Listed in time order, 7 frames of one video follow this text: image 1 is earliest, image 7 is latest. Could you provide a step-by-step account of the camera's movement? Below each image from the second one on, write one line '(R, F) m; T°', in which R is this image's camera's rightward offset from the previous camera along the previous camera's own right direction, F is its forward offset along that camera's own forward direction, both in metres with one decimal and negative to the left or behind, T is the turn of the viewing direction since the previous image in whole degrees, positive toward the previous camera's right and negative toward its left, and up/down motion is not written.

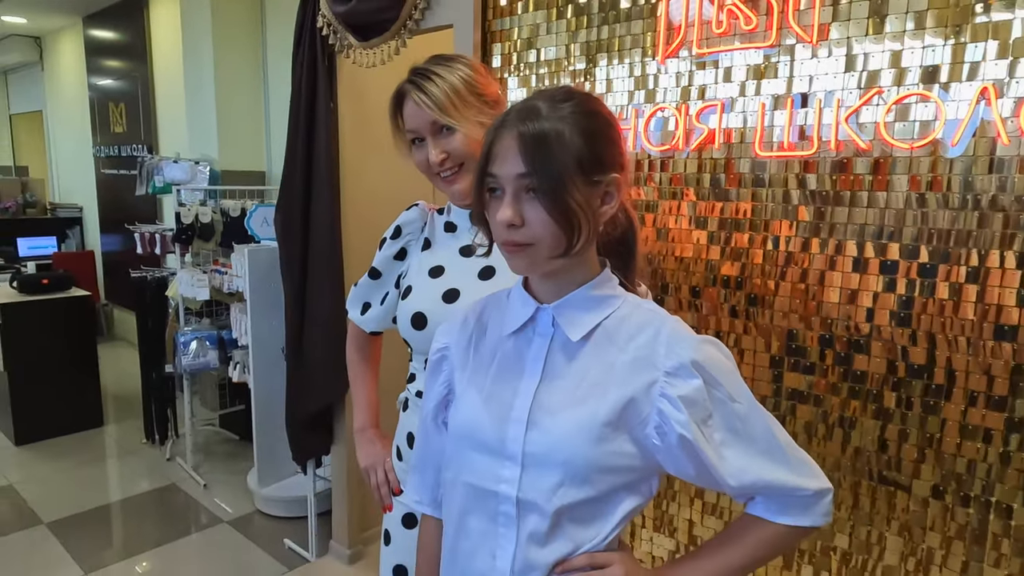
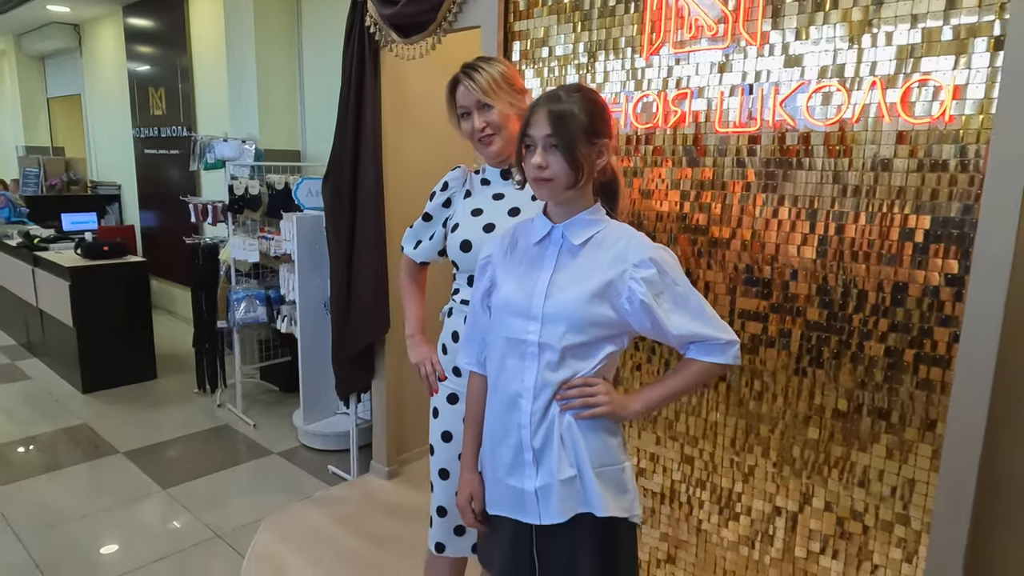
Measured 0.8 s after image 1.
(0.0, -0.4) m; -1°
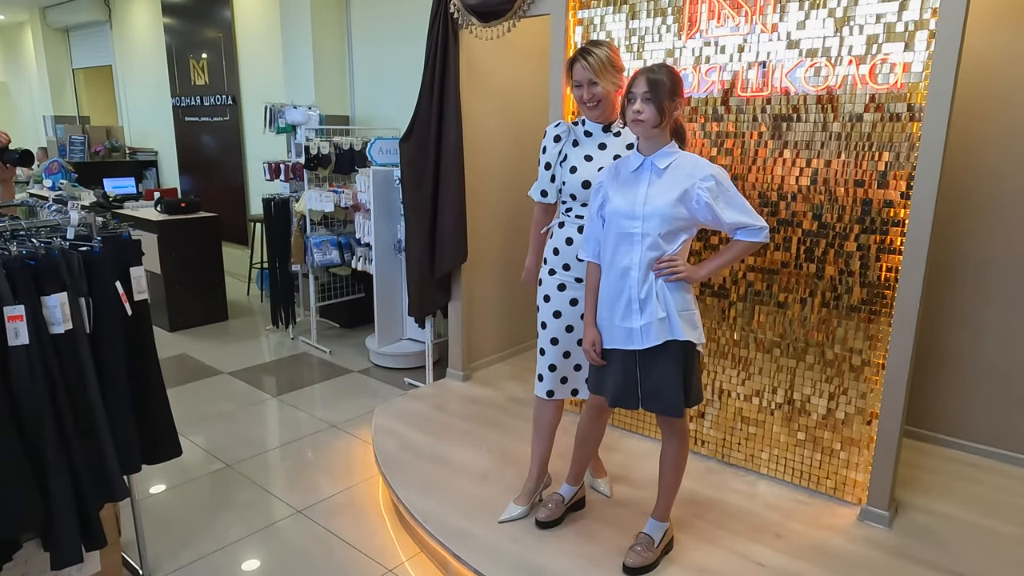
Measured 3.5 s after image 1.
(-0.4, -0.7) m; +2°
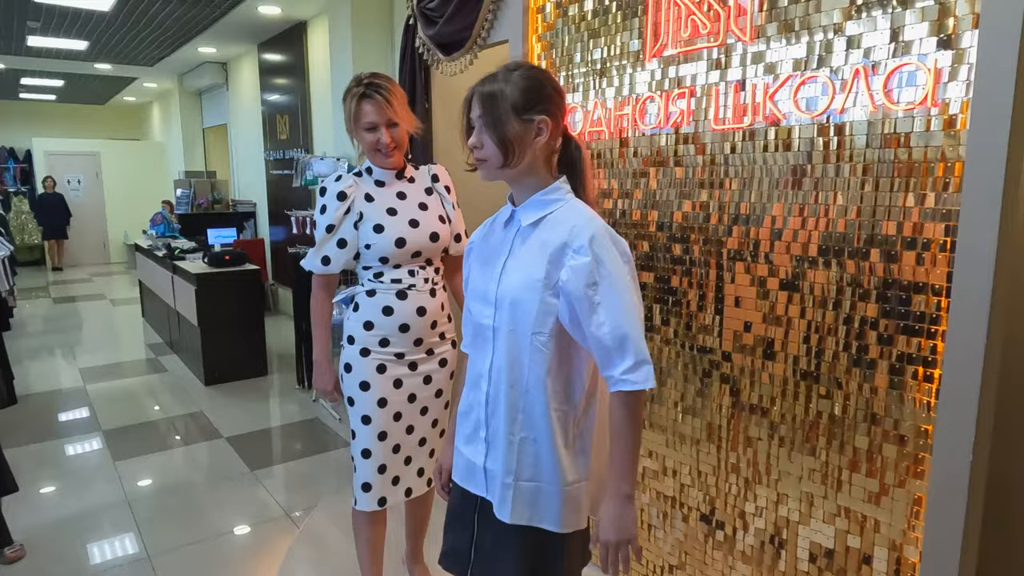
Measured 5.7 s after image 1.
(+0.7, +0.7) m; -13°
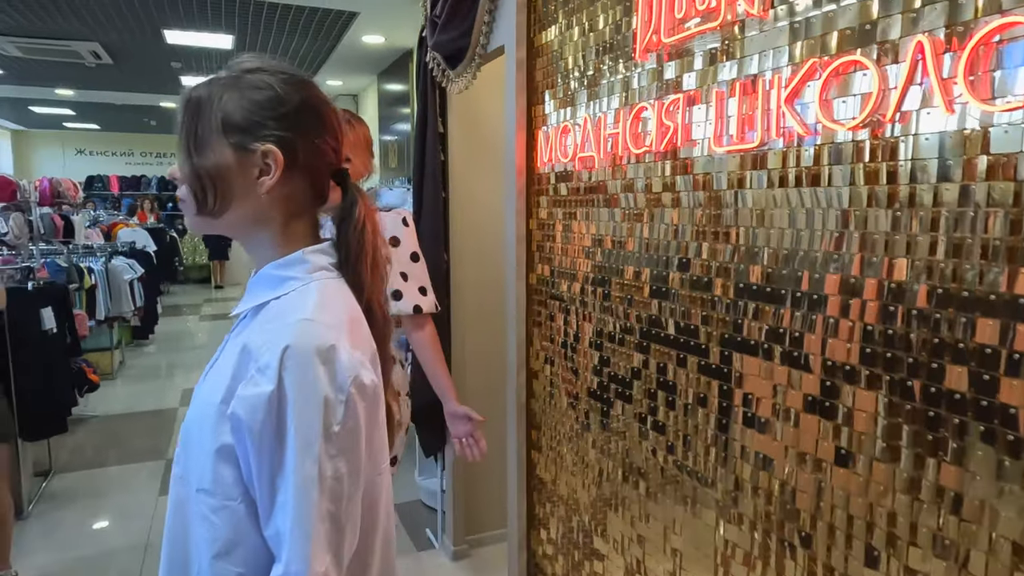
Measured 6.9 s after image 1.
(+0.5, +0.6) m; -14°
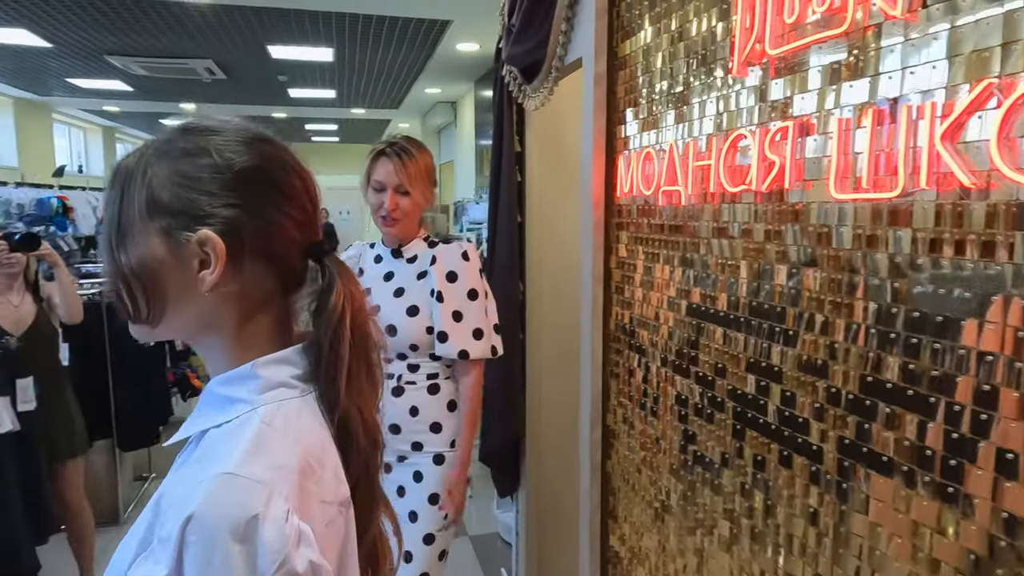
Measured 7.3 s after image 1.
(+0.1, +0.2) m; -9°
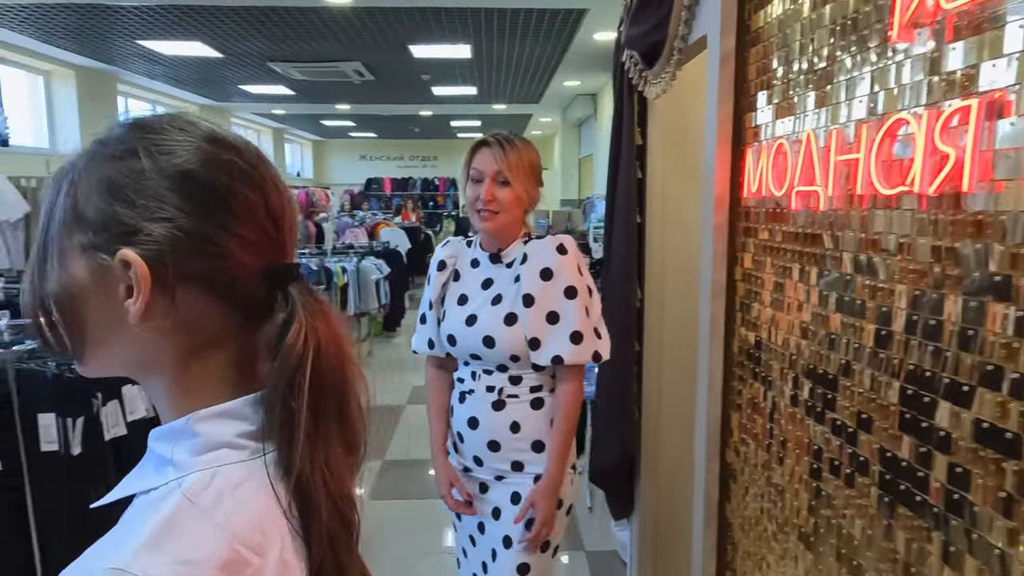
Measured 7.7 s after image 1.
(+0.1, +0.2) m; -12°
